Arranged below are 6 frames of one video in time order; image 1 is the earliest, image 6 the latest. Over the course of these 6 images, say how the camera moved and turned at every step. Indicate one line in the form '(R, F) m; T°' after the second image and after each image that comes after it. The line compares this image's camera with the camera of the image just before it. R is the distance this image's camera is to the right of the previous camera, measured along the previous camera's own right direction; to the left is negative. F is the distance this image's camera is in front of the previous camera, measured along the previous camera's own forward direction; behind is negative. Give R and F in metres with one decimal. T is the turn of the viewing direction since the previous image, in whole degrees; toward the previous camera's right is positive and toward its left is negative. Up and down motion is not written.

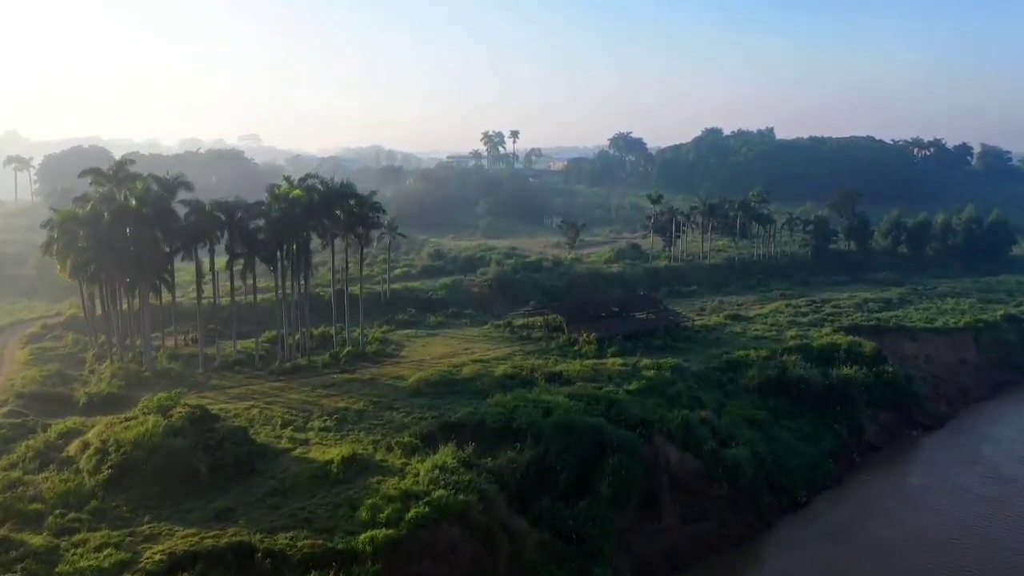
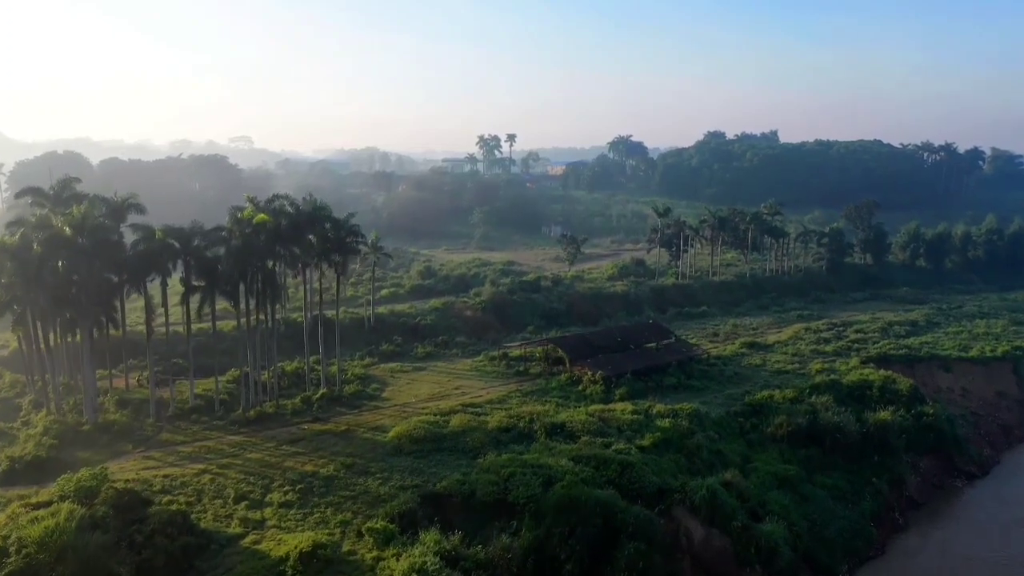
(+0.1, +4.6) m; 0°
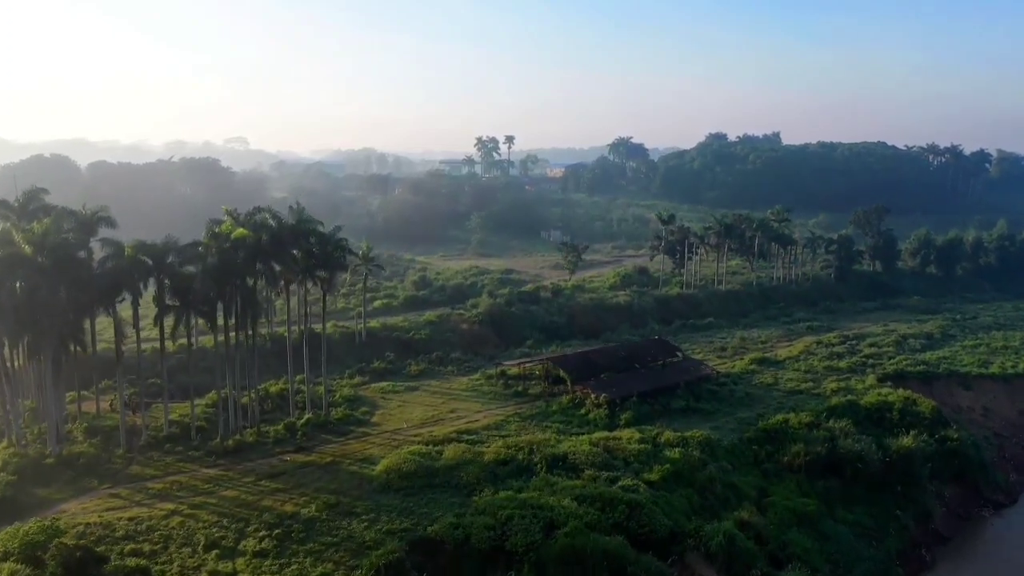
(0.0, +2.3) m; 0°
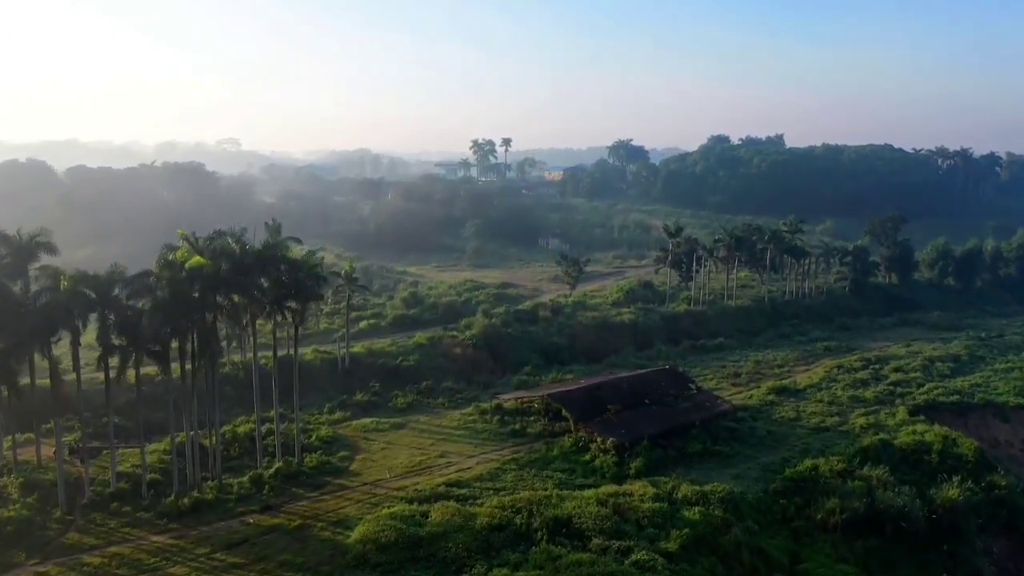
(0.0, +3.8) m; 0°
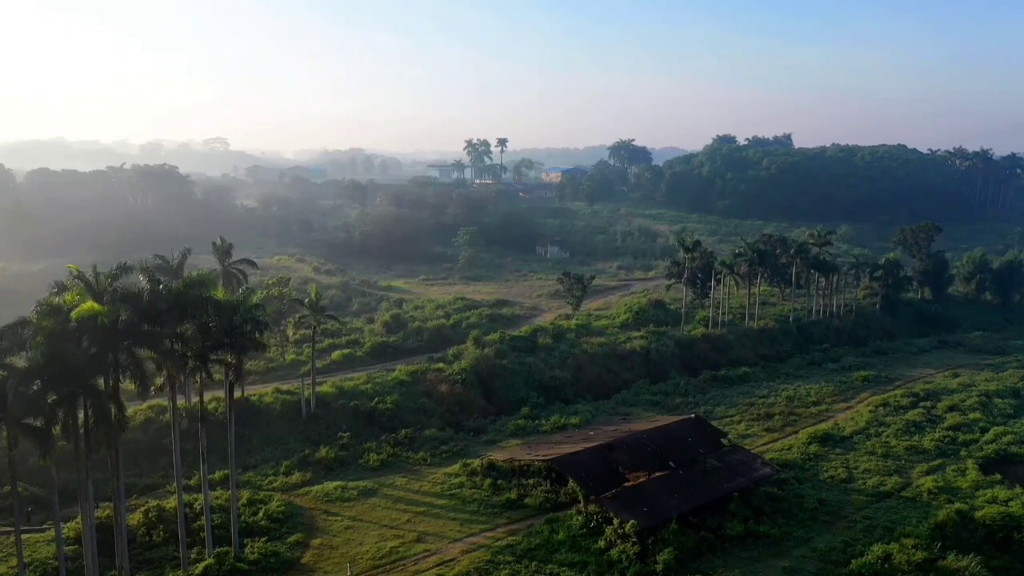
(+0.1, +6.4) m; 0°
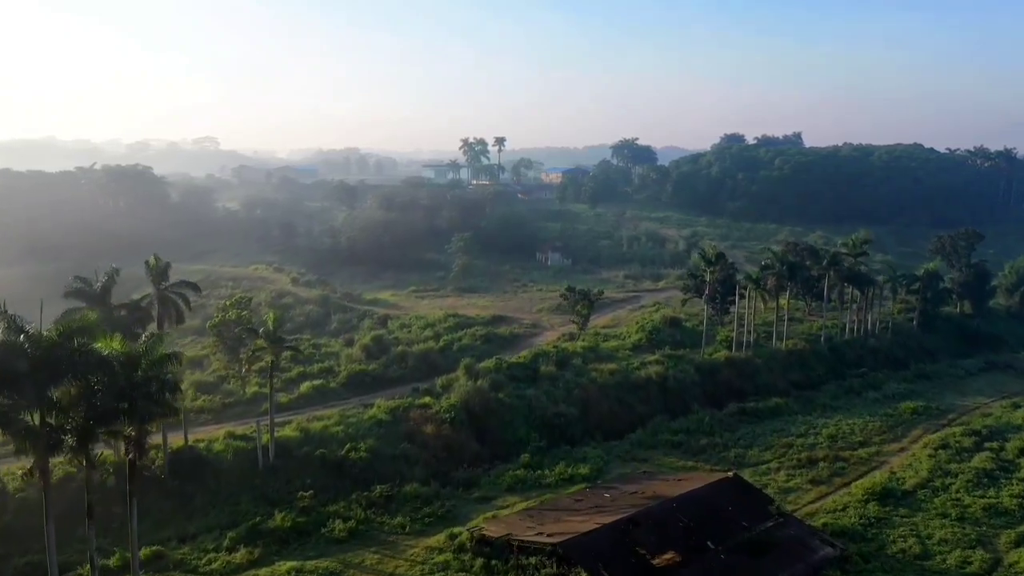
(+0.1, +6.0) m; 0°
